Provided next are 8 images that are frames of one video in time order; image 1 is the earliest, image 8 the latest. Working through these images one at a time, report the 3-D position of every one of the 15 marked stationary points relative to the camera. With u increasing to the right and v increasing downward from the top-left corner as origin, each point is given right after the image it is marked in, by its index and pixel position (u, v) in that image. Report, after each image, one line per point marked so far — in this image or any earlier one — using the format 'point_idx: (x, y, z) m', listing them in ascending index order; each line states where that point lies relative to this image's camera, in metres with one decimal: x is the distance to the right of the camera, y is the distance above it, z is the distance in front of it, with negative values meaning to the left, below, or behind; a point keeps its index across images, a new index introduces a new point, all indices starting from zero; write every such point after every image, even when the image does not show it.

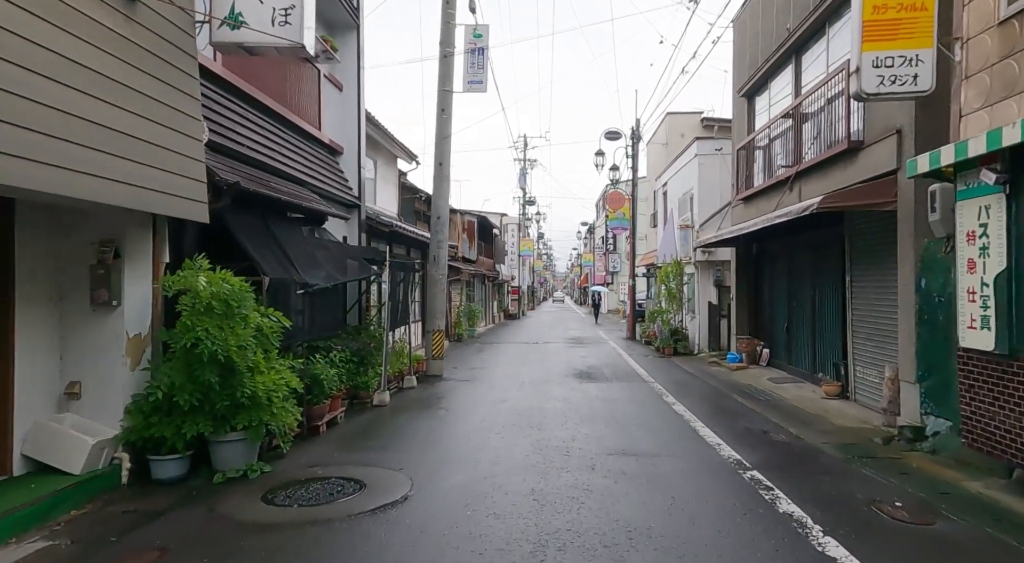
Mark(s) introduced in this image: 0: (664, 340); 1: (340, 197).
0: (+4.5, -1.7, +18.3) m
1: (-3.1, +1.5, +11.2) m
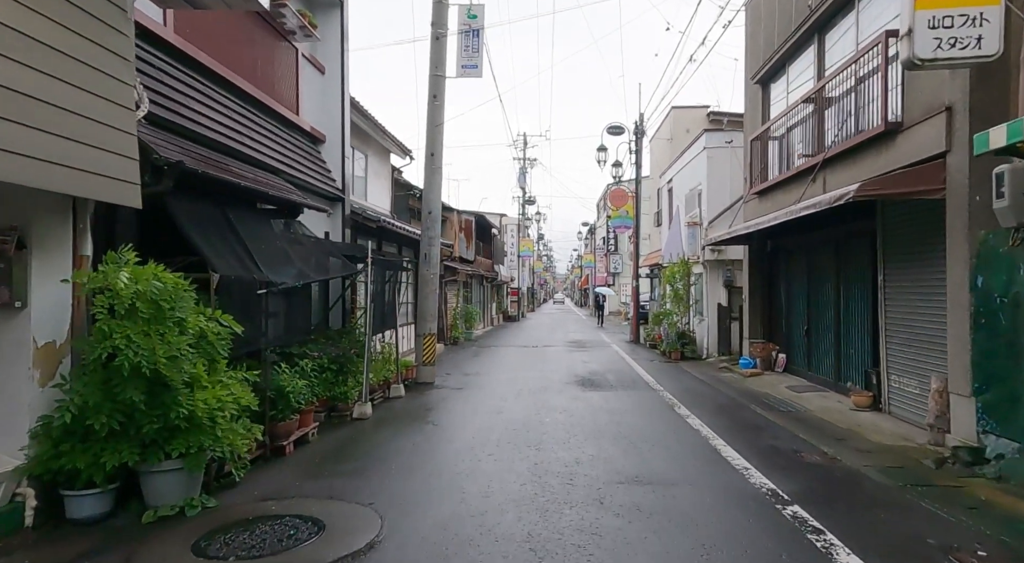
0: (+4.4, -1.8, +17.3) m
1: (-3.2, +1.5, +10.2) m
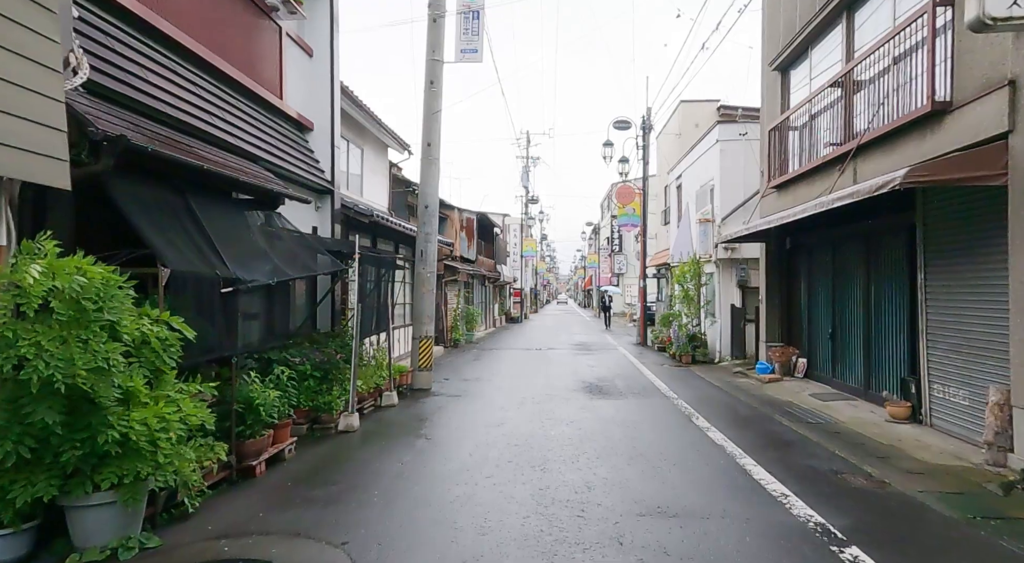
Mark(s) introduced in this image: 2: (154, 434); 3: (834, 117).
0: (+4.5, -1.8, +16.5) m
1: (-3.1, +1.5, +9.5) m
2: (-2.2, -0.9, +3.9) m
3: (+5.2, +2.7, +10.2) m
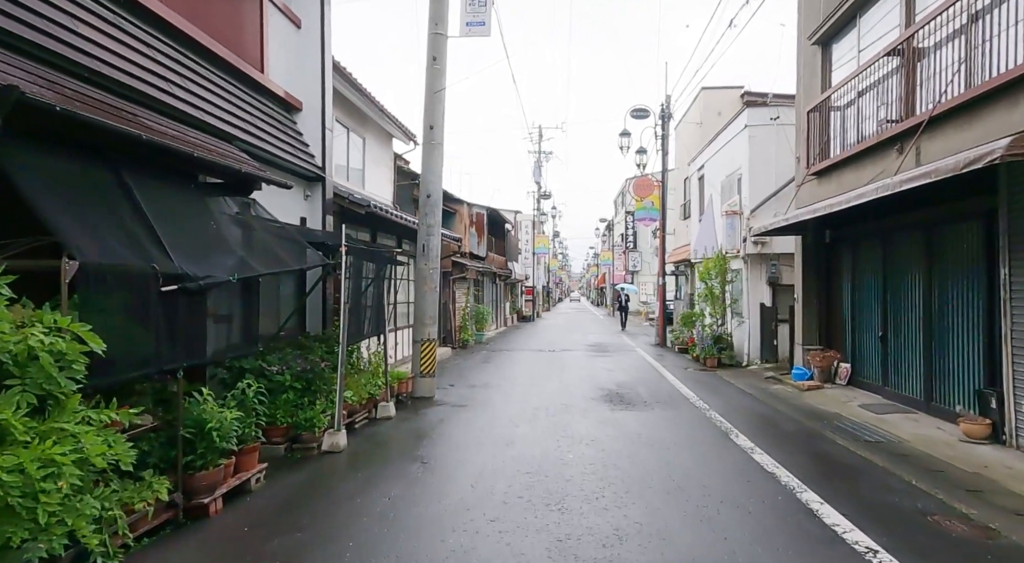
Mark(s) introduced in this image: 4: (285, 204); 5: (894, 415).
0: (+4.8, -1.7, +15.3) m
1: (-3.0, +1.6, +8.4) m
2: (-2.2, -0.9, +2.8) m
3: (+5.4, +2.7, +9.0) m
4: (-3.1, +1.1, +8.6) m
5: (+5.3, -1.8, +8.6) m
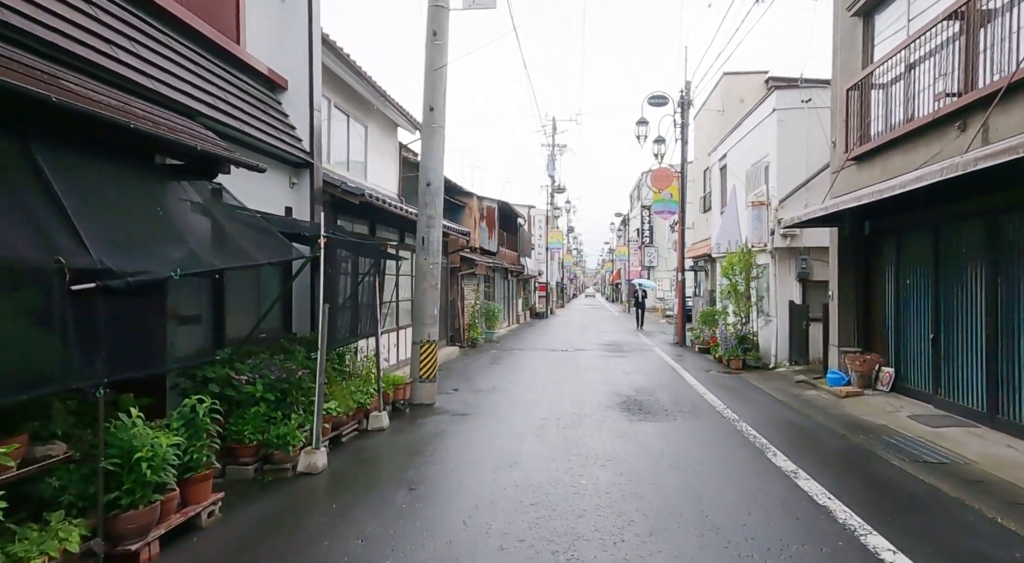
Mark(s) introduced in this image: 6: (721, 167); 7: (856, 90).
0: (+5.0, -1.6, +14.3) m
1: (-2.9, +1.6, +7.6) m
2: (-2.2, -0.9, +2.0) m
3: (+5.5, +2.8, +7.9) m
4: (-3.0, +1.1, +7.8) m
5: (+5.3, -1.8, +7.6) m
6: (+6.3, +3.5, +19.1) m
7: (+5.7, +3.1, +10.4) m
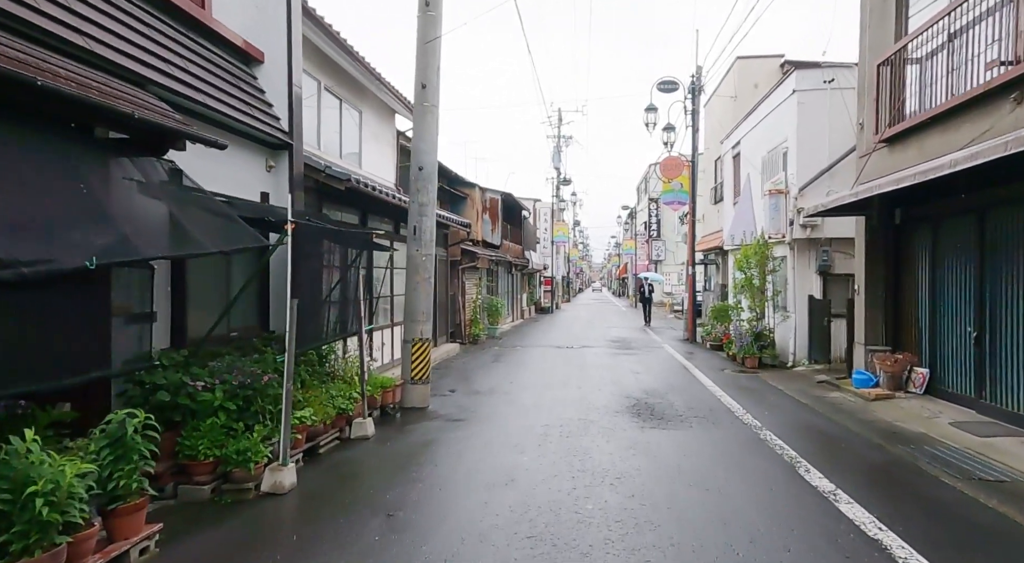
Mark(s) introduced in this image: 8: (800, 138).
0: (+5.0, -1.5, +13.5) m
1: (-2.9, +1.7, +6.8) m
2: (-2.3, -0.9, +1.2) m
3: (+5.4, +2.8, +7.1) m
4: (-3.1, +1.2, +7.0) m
5: (+5.3, -1.7, +6.8) m
6: (+6.4, +3.6, +18.2) m
7: (+5.7, +3.3, +9.5) m
8: (+5.8, +2.9, +12.7) m
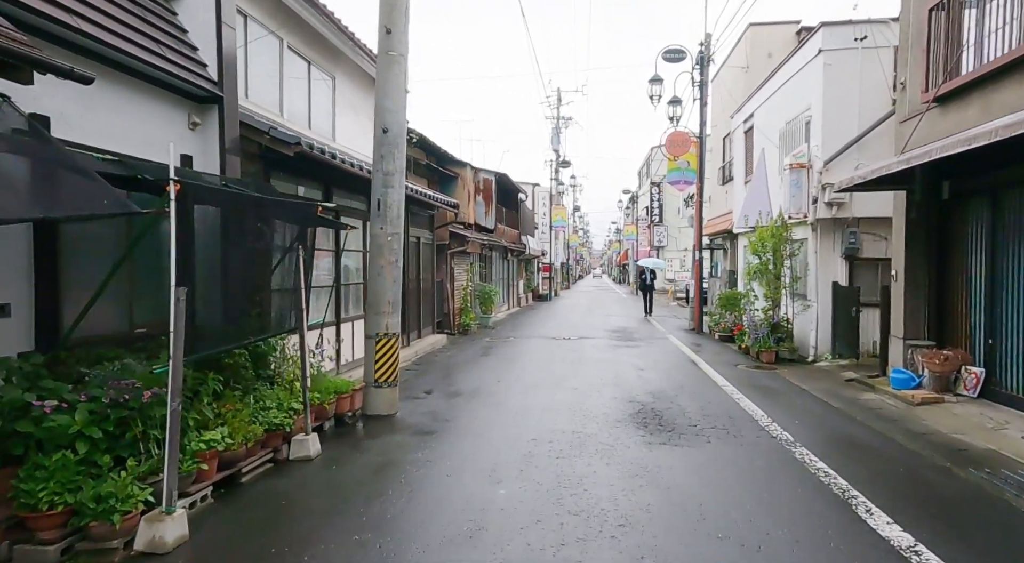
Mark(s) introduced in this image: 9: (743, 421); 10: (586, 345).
0: (+4.8, -1.2, +12.1) m
1: (-3.1, +1.8, +5.4) m
2: (-2.5, -0.9, -0.1) m
3: (+5.2, +3.0, +5.6) m
4: (-3.3, +1.3, +5.6) m
5: (+5.1, -1.6, +5.5) m
6: (+6.2, +4.0, +16.7) m
7: (+5.5, +3.5, +8.1) m
8: (+5.6, +3.2, +11.2) m
9: (+2.6, -1.6, +7.1) m
10: (+1.7, -1.5, +14.7) m
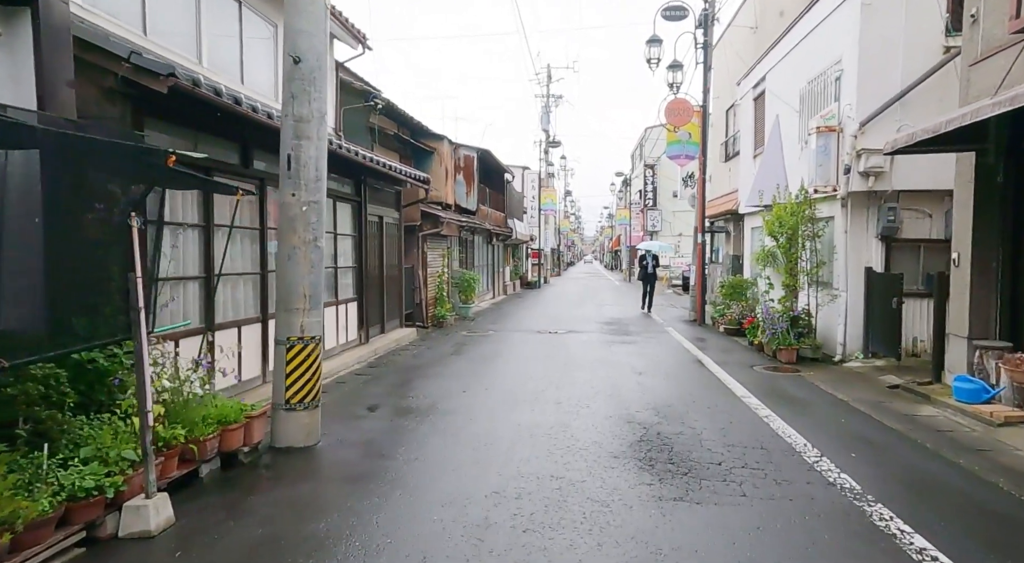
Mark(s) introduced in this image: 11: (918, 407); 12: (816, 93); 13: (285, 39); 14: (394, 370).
0: (+4.4, -0.9, +10.3) m
1: (-3.4, +1.9, +3.4) m
2: (-2.8, -0.9, -2.0) m
3: (+4.9, +3.1, +3.7) m
4: (-3.6, +1.4, +3.6) m
5: (+4.8, -1.5, +3.6) m
6: (+5.8, +4.4, +14.8) m
7: (+5.1, +3.6, +6.1) m
8: (+5.2, +3.4, +9.3) m
9: (+2.3, -1.5, +5.3) m
10: (+1.3, -1.2, +12.8) m
11: (+4.7, -1.5, +7.2) m
12: (+5.3, +3.3, +10.9) m
13: (-1.9, +2.1, +5.4) m
14: (-1.8, -1.3, +9.3) m
